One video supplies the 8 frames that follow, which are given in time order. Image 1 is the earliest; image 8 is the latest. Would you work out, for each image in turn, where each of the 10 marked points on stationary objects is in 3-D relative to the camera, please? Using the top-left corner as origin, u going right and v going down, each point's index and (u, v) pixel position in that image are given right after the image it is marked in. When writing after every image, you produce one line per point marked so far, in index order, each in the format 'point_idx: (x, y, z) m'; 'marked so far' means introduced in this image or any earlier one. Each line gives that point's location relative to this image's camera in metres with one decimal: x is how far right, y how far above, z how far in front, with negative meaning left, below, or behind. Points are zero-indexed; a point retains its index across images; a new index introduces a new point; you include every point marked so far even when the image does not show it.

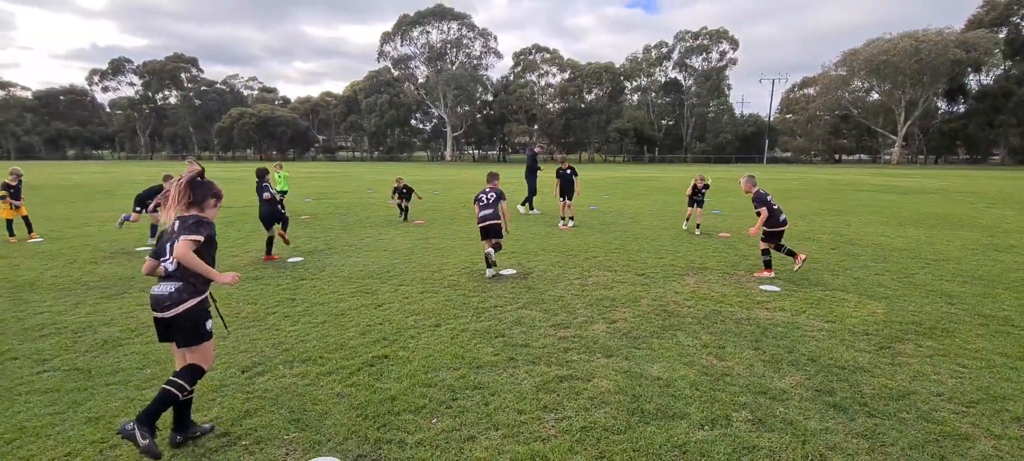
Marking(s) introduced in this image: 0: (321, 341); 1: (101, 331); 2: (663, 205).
0: (-1.7, -1.0, +4.5) m
1: (-4.0, -1.0, +4.8) m
2: (+5.1, +0.9, +16.4) m
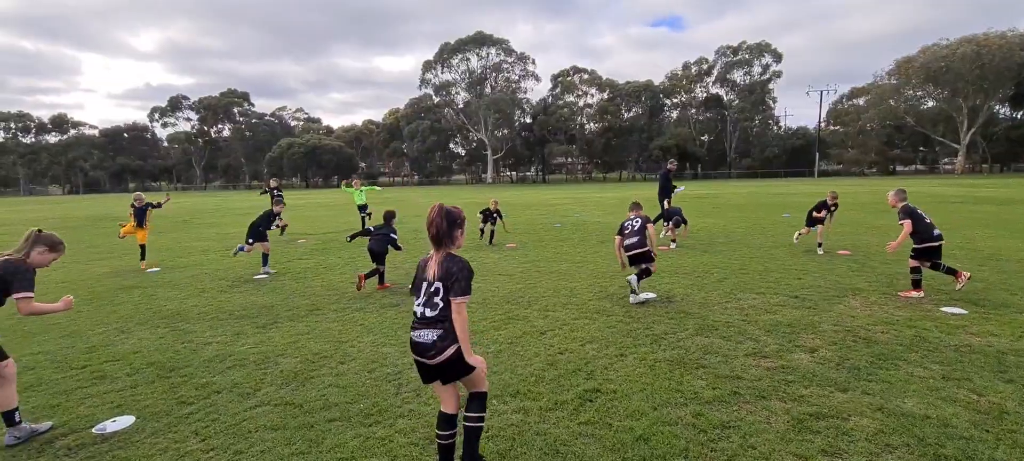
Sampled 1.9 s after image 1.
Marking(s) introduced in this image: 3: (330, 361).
0: (0.0, -1.2, +4.3) m
1: (-2.2, -1.3, +4.7) m
2: (+7.6, +0.3, +15.8) m
3: (-1.8, -1.3, +4.8) m
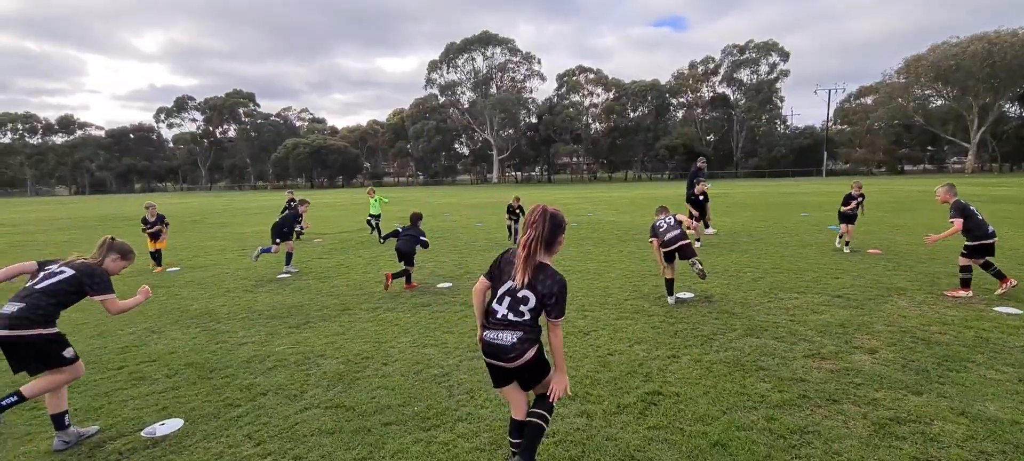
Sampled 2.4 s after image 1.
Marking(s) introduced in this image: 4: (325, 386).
0: (+0.5, -1.2, +4.1) m
1: (-1.8, -1.3, +4.6) m
2: (+8.2, +0.3, +15.6) m
3: (-1.3, -1.2, +4.6) m
4: (-1.6, -1.3, +4.1) m
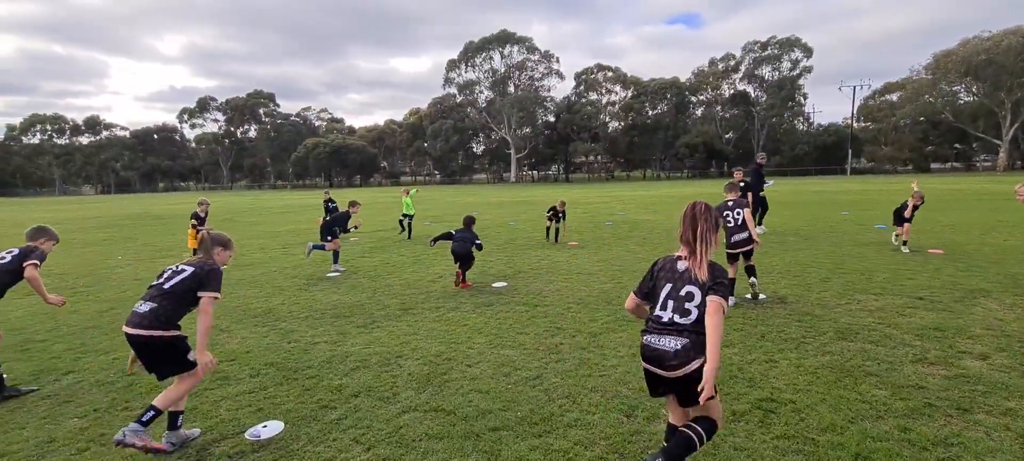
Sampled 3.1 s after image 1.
0: (+1.2, -1.2, +4.0) m
1: (-1.0, -1.2, +4.5) m
2: (+9.3, +0.3, +15.2) m
3: (-0.5, -1.2, +4.5) m
4: (-0.8, -1.3, +4.0) m
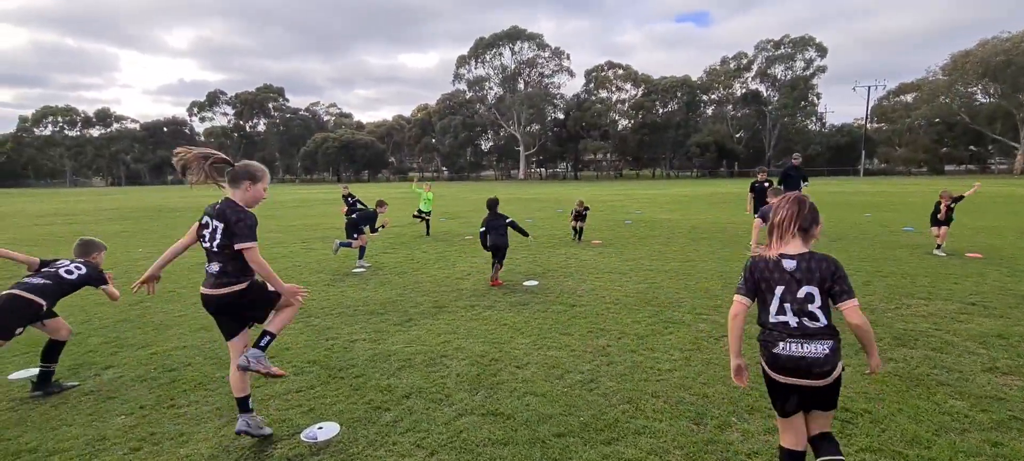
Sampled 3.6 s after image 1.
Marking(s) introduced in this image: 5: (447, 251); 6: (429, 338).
0: (+1.7, -1.2, +3.8) m
1: (-0.5, -1.2, +4.4) m
2: (+9.8, +0.3, +15.0) m
3: (-0.1, -1.2, +4.4) m
4: (-0.4, -1.3, +3.9) m
5: (-1.5, -0.5, +10.9) m
6: (-0.9, -1.1, +5.2) m
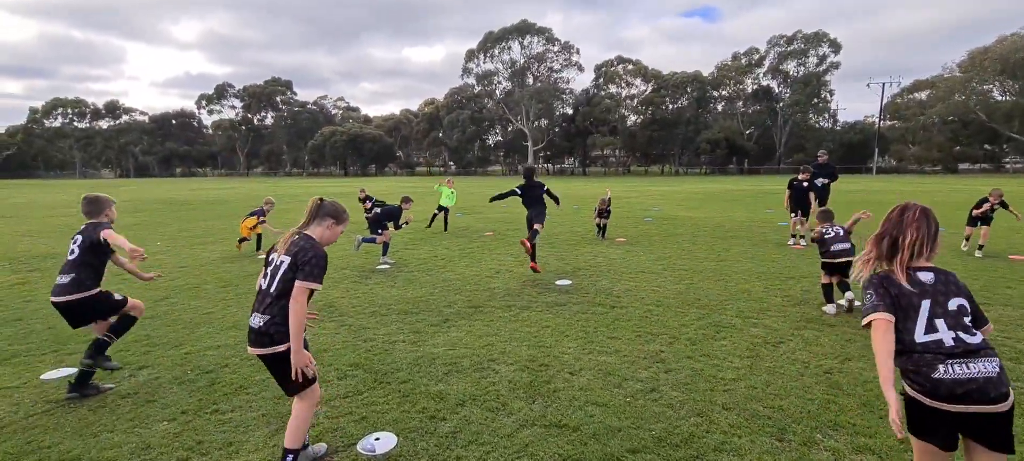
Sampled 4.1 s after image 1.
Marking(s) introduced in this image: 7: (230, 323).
0: (+2.1, -1.2, +3.6) m
1: (-0.1, -1.2, +4.2) m
2: (+10.4, +0.3, +14.6) m
3: (+0.4, -1.2, +4.2) m
4: (+0.1, -1.3, +3.7) m
5: (-1.0, -0.4, +10.7) m
6: (-0.4, -1.1, +5.0) m
7: (-3.3, -1.1, +5.7) m
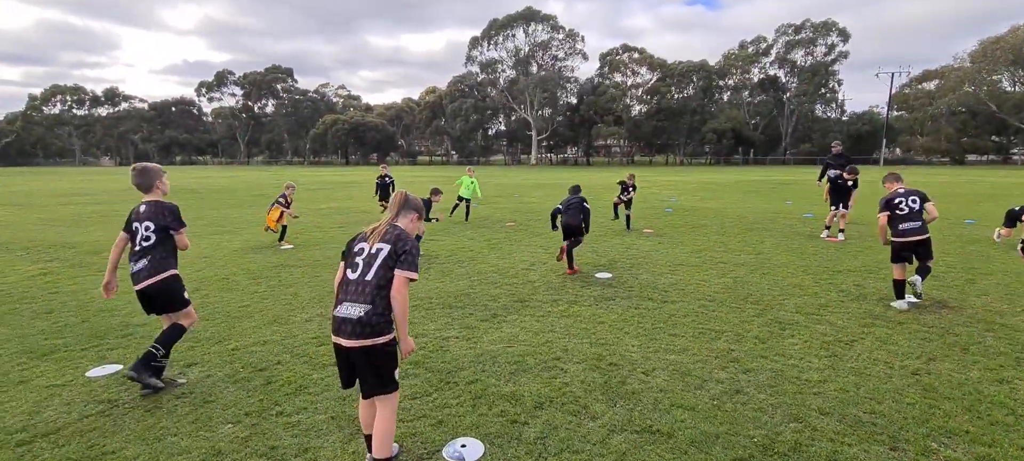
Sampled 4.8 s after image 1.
0: (+2.7, -1.2, +3.4) m
1: (+0.5, -1.1, +4.0) m
2: (+11.0, +0.5, +14.4) m
3: (+0.9, -1.1, +4.0) m
4: (+0.6, -1.2, +3.5) m
5: (-0.4, -0.2, +10.5) m
6: (+0.1, -1.0, +4.8) m
7: (-2.7, -1.0, +5.5) m
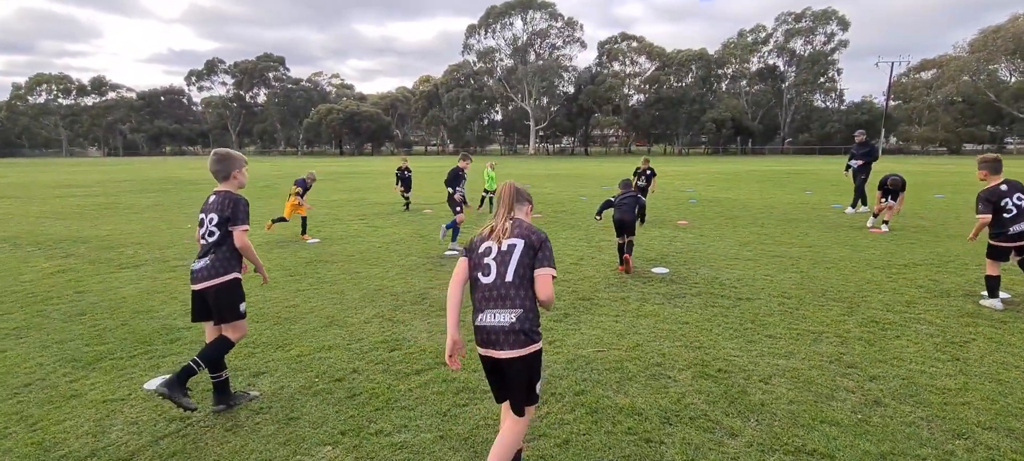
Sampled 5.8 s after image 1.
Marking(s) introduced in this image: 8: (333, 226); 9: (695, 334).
0: (+3.5, -1.2, +3.1) m
1: (+1.3, -1.1, +3.6) m
2: (+11.6, +0.8, +14.2) m
3: (+1.7, -1.1, +3.7) m
4: (+1.4, -1.2, +3.2) m
5: (+0.3, 0.0, +10.1) m
6: (+0.9, -1.0, +4.4) m
7: (-2.0, -0.9, +5.1) m
8: (-4.2, +0.2, +11.4) m
9: (+1.7, -1.0, +4.5) m
